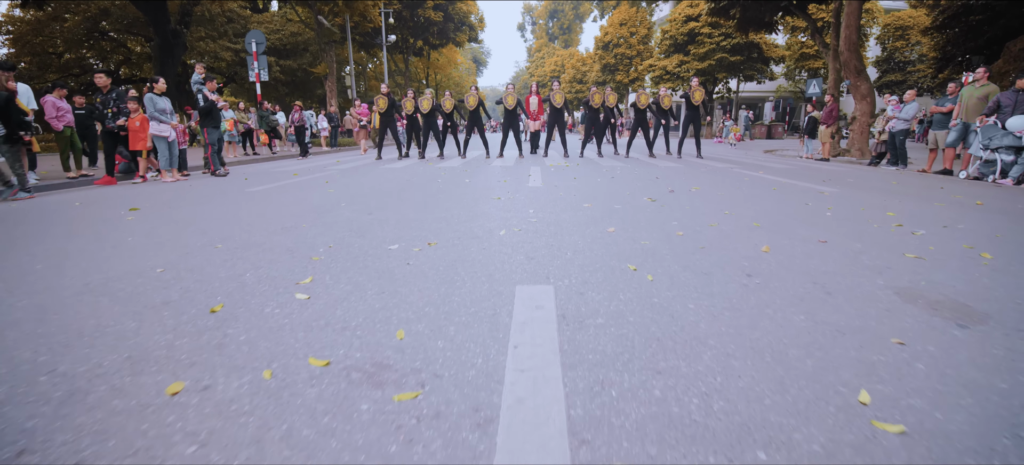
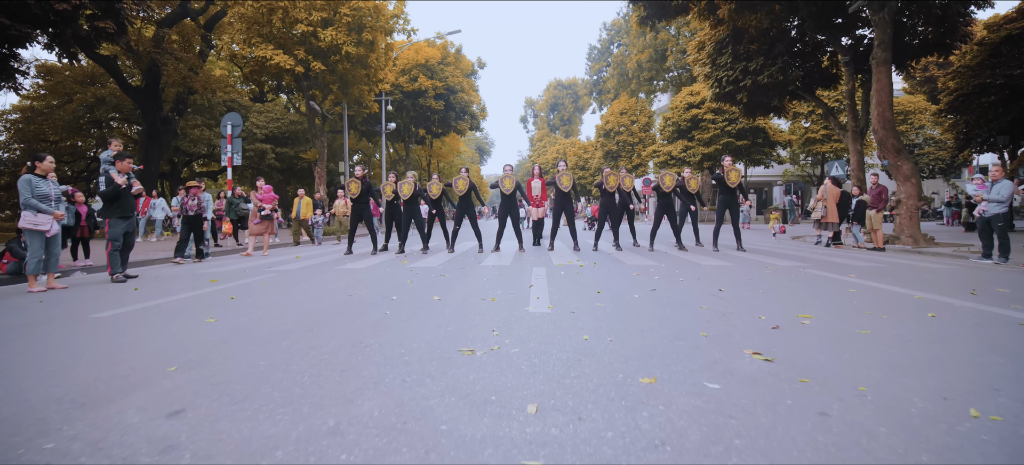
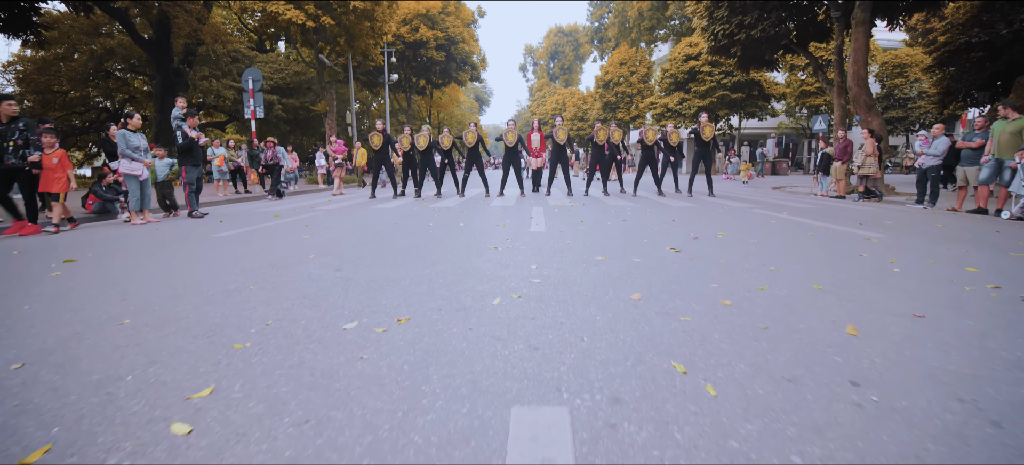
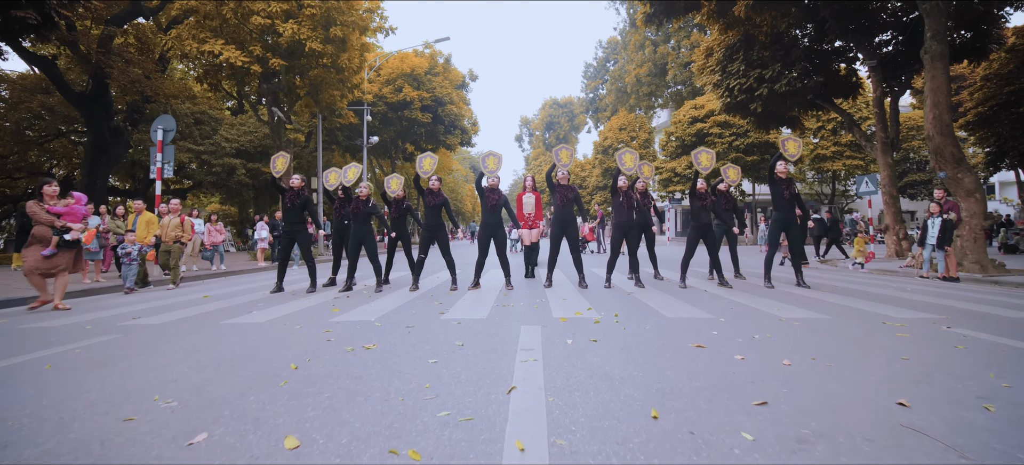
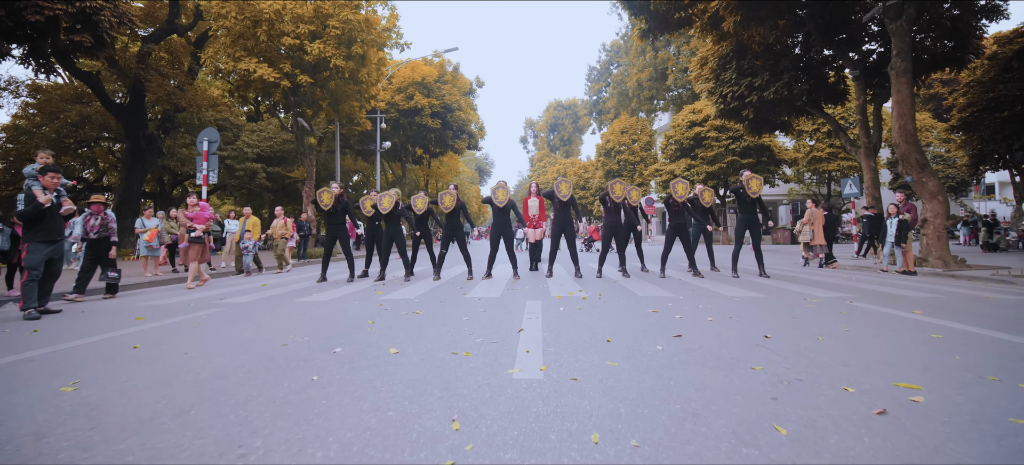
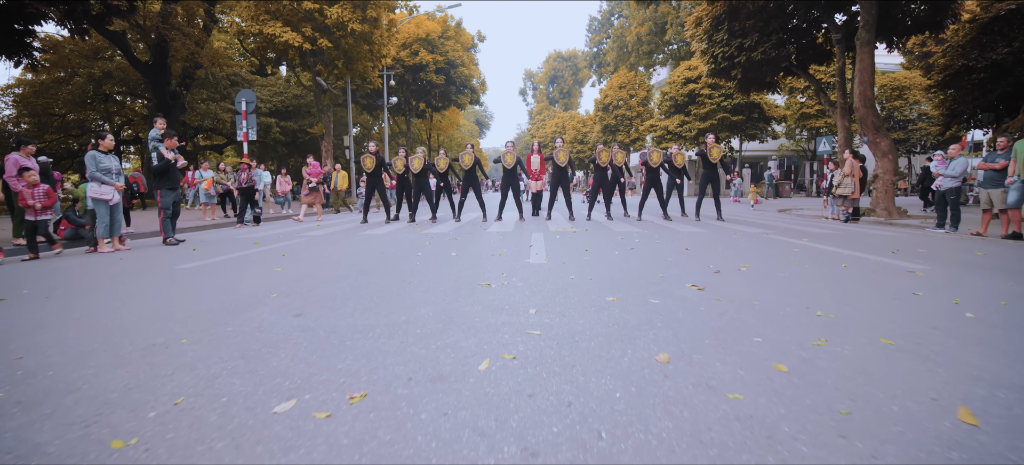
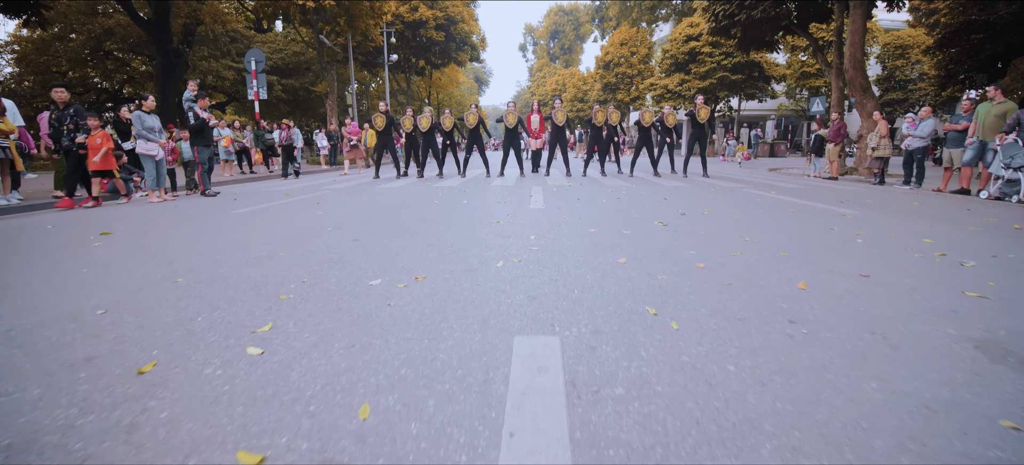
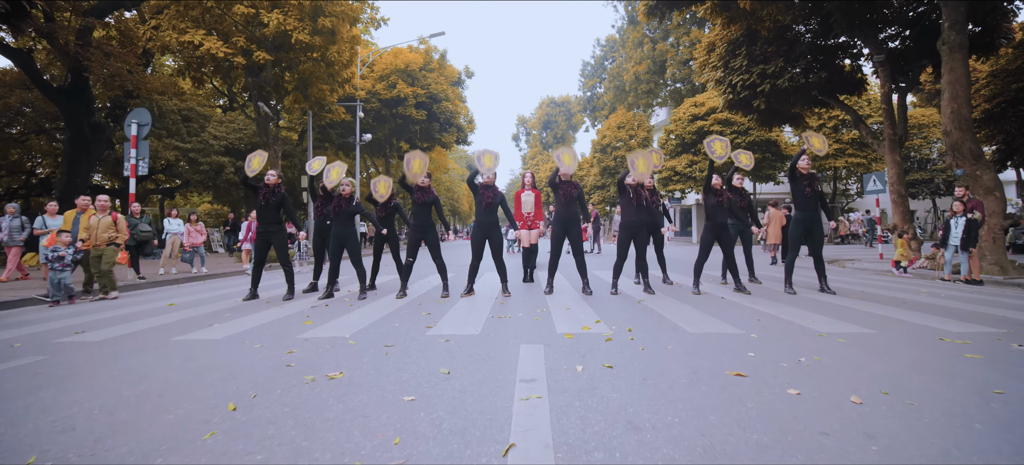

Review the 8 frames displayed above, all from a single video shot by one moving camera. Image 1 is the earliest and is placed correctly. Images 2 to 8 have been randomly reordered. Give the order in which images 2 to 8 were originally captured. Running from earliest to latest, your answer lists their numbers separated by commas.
7, 3, 6, 2, 5, 4, 8
